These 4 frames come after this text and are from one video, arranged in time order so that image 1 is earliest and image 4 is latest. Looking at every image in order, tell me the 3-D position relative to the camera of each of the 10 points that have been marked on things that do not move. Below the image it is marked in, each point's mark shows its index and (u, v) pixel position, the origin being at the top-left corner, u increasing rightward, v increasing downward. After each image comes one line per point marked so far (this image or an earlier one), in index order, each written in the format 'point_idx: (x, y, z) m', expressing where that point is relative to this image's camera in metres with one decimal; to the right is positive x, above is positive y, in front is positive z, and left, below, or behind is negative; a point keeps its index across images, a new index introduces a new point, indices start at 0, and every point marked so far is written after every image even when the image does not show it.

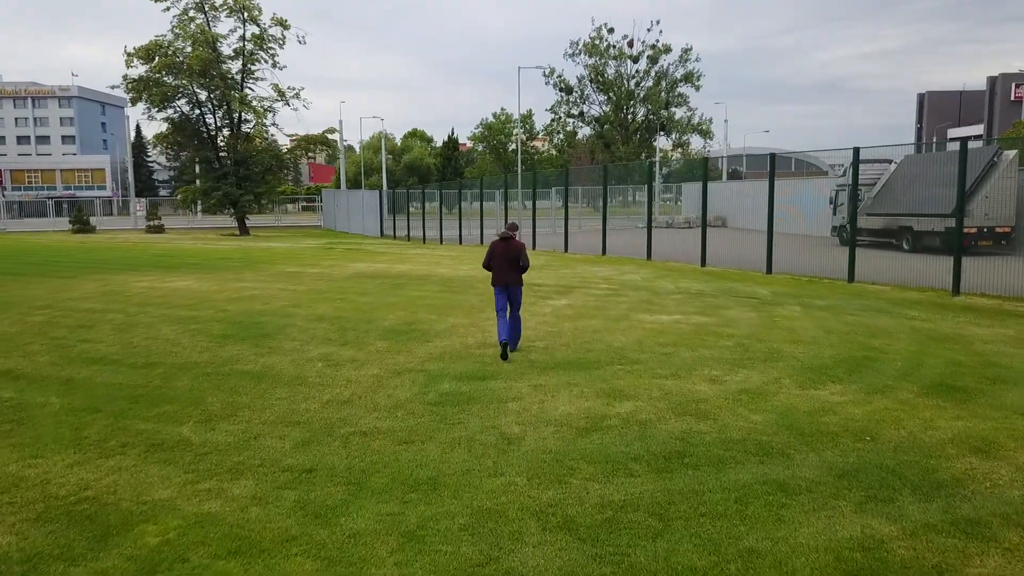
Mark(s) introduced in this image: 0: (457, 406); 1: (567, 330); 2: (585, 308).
0: (-0.4, -0.9, +6.5) m
1: (+0.7, -0.5, +10.2) m
2: (+1.1, -0.3, +12.0) m
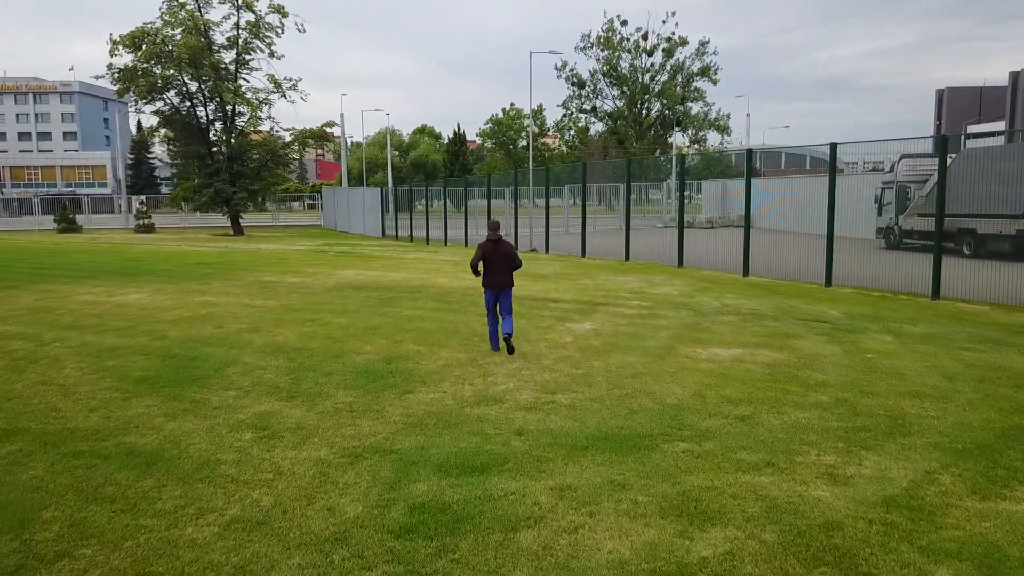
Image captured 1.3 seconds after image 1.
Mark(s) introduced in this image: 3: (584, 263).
0: (-0.4, -1.2, +4.0) m
1: (+0.8, -0.8, +7.7) m
2: (+1.2, -0.6, +9.4) m
3: (+1.6, +0.6, +19.1) m
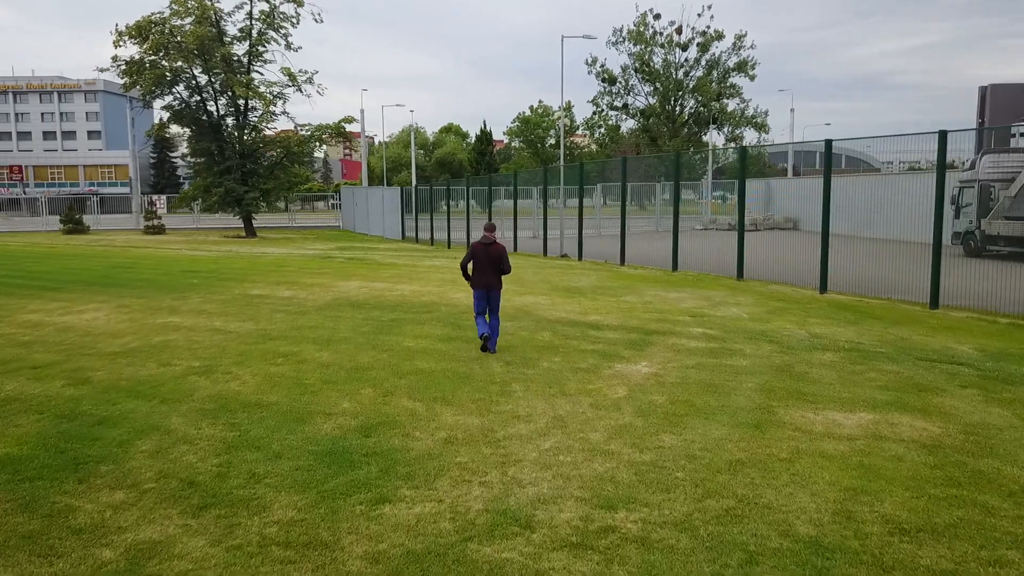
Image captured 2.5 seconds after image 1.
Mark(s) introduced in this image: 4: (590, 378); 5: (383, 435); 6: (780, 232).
0: (-0.3, -1.5, +1.5) m
1: (+1.0, -1.1, +5.1) m
2: (+1.4, -0.8, +6.8) m
3: (+2.2, +0.3, +16.5) m
4: (+0.7, -0.8, +7.4) m
5: (-0.9, -1.0, +5.7) m
6: (+5.2, +1.0, +16.0) m
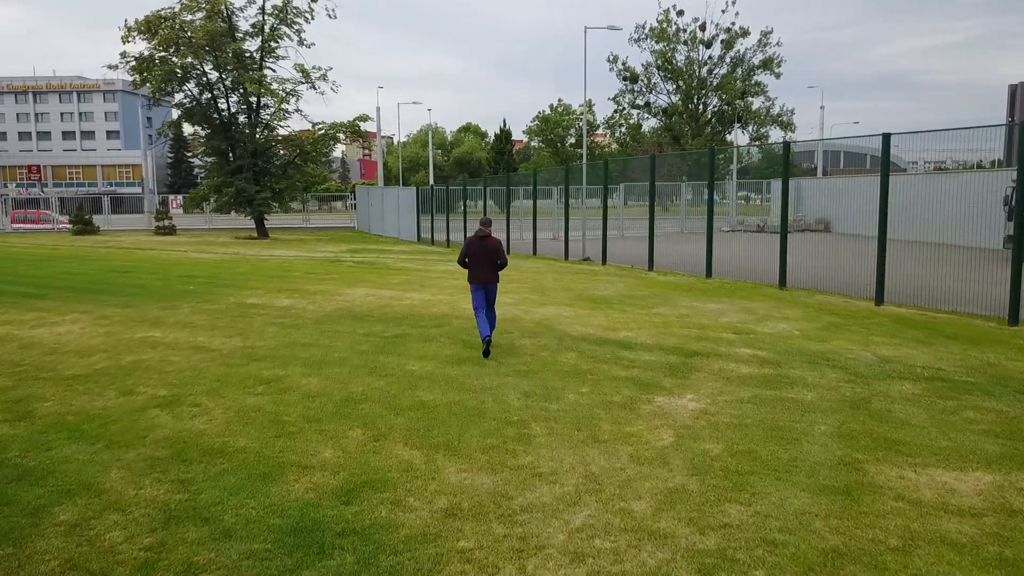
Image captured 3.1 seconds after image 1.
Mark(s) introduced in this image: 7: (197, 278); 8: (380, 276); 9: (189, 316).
0: (-0.3, -1.6, +0.2) m
1: (+1.1, -1.2, +3.8) m
2: (+1.6, -1.0, +5.5) m
3: (+2.5, +0.1, +15.2) m
4: (+0.8, -0.9, +6.1) m
5: (-0.8, -1.1, +4.5) m
6: (+5.6, +0.9, +14.6) m
7: (-6.3, +0.2, +16.9) m
8: (-2.6, +0.2, +16.8) m
9: (-4.5, -0.4, +11.6) m
